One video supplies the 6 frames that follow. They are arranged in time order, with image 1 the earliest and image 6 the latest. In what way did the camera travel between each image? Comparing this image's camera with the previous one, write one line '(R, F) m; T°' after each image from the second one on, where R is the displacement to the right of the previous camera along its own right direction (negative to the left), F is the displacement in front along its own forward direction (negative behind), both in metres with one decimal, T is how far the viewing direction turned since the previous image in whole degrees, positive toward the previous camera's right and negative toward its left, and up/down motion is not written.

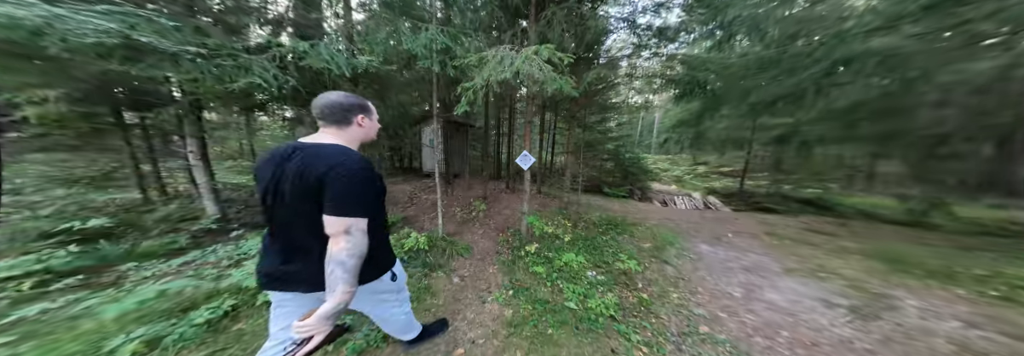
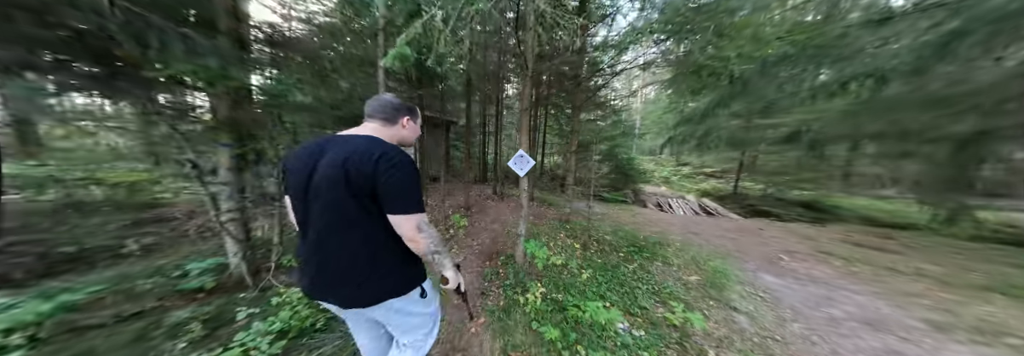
(-0.1, +0.9) m; +5°
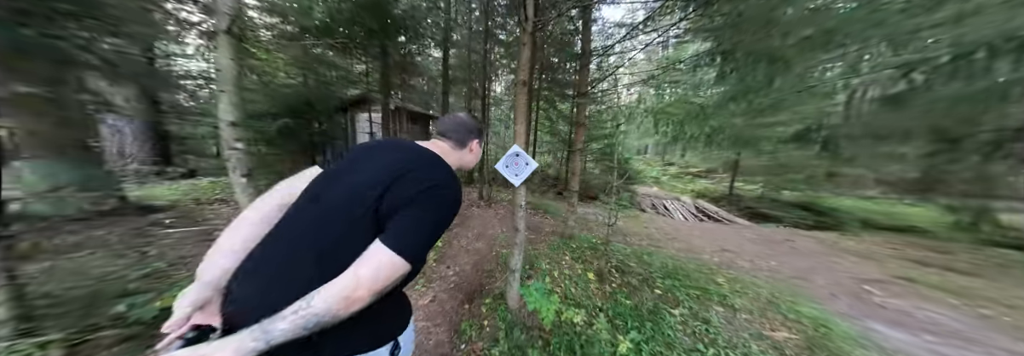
(0.0, +0.8) m; +4°
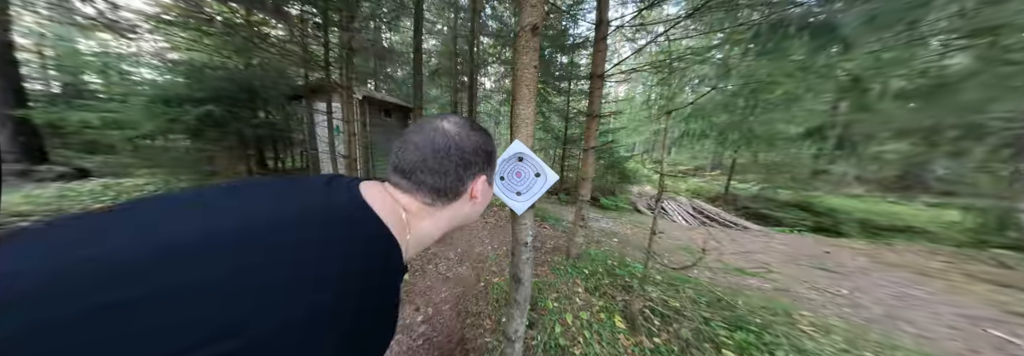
(-0.1, +0.7) m; +4°
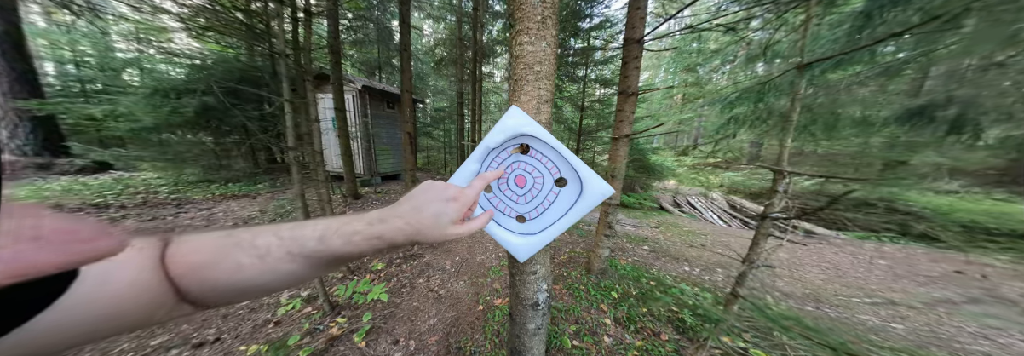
(0.0, +0.5) m; -4°
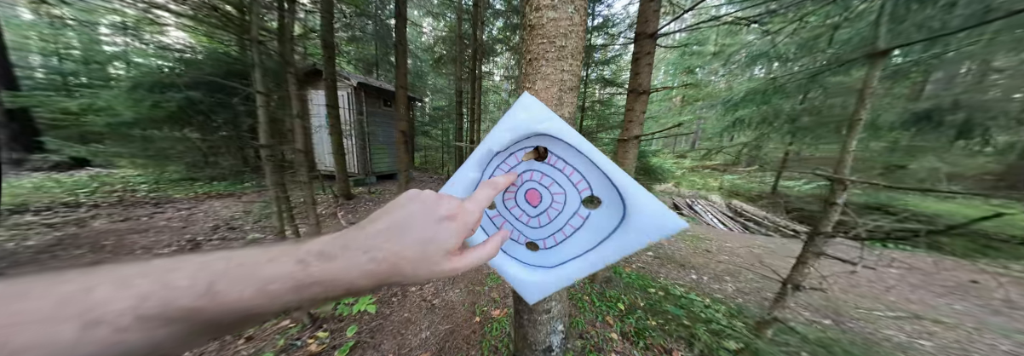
(0.0, +0.1) m; +1°
